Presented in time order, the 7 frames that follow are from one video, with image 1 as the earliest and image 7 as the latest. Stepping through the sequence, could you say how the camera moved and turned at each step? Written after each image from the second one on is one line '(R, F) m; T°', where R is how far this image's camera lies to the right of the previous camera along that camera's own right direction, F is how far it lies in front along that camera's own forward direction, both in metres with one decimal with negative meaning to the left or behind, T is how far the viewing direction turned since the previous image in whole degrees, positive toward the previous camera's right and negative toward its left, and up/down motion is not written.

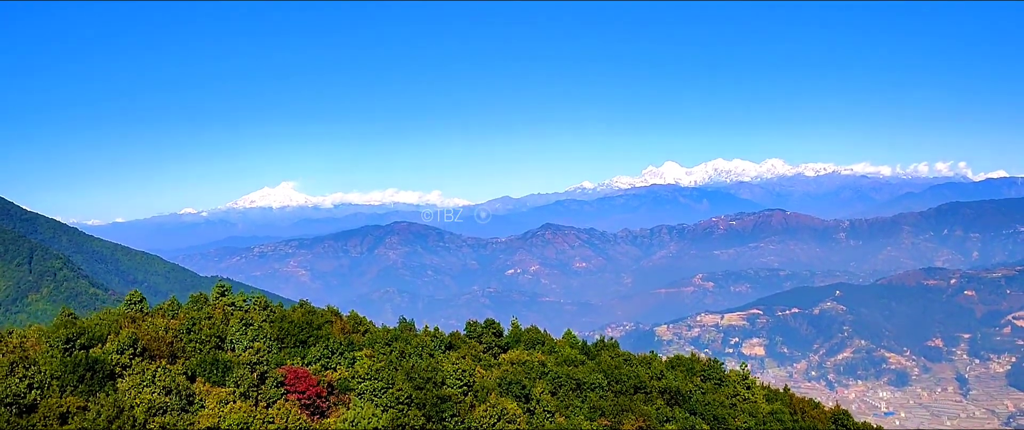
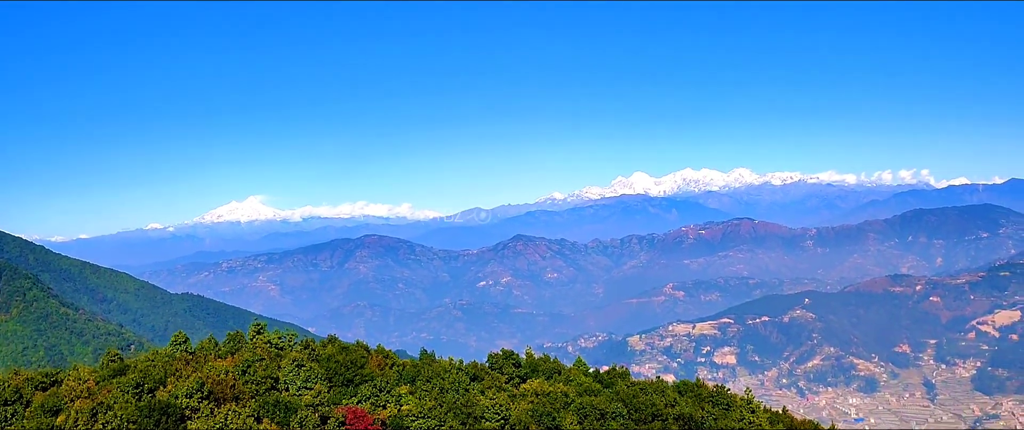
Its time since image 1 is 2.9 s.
(-2.5, -2.2) m; +1°
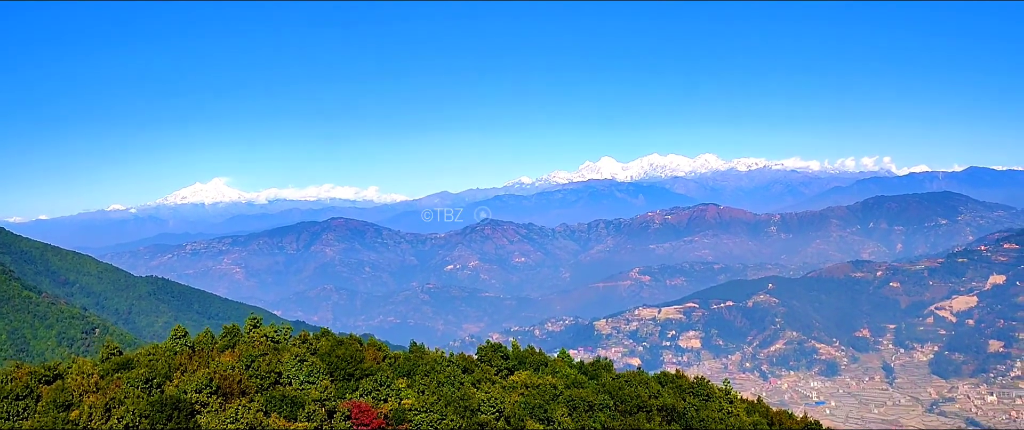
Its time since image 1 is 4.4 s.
(-1.1, -1.1) m; +2°
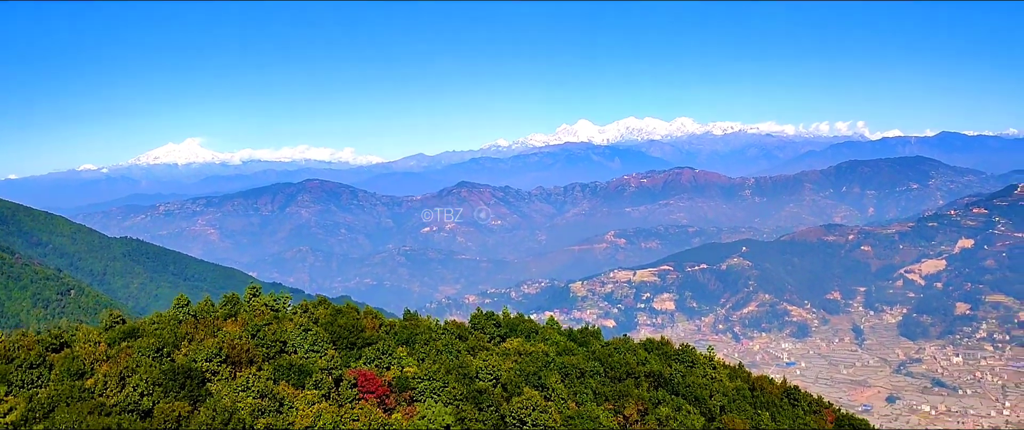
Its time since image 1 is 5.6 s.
(-0.9, -0.9) m; +2°
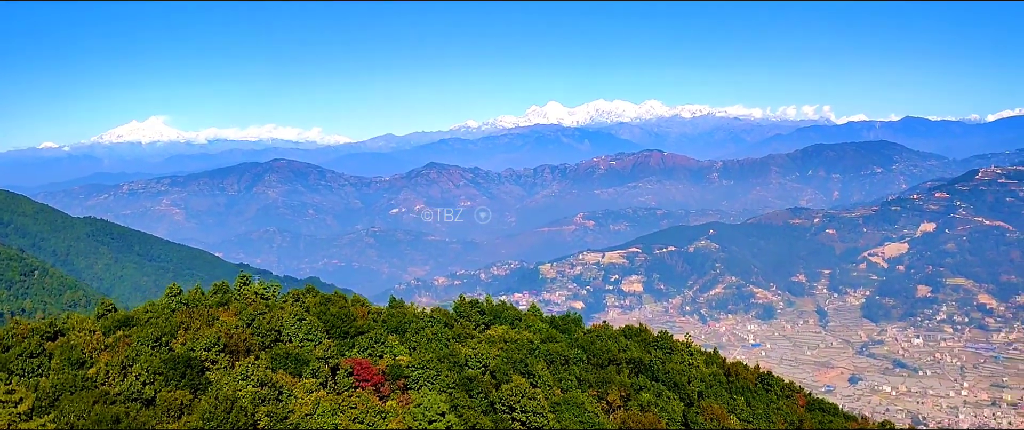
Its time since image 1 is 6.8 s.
(-0.8, -1.0) m; +2°
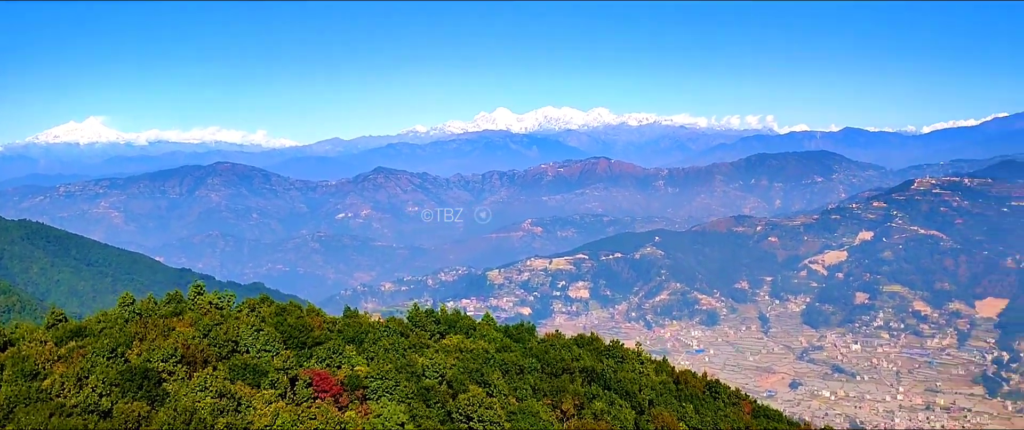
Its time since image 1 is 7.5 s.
(-0.3, -1.0) m; +4°
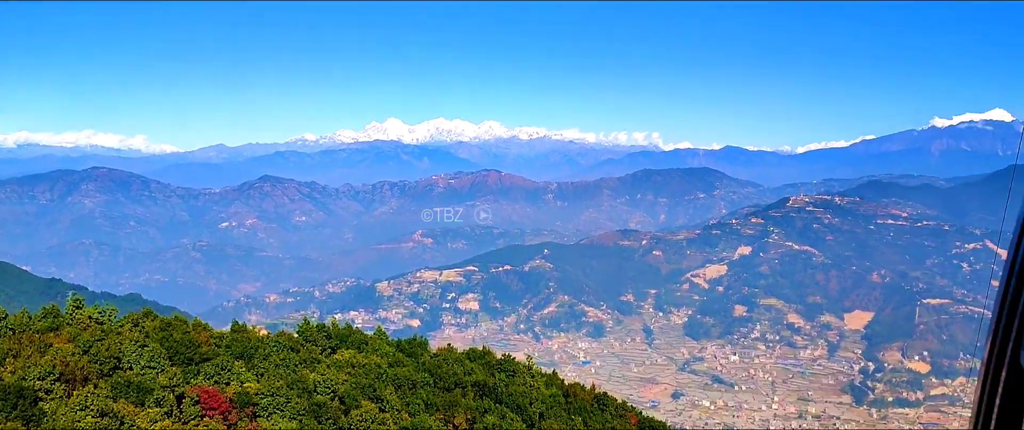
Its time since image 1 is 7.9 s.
(+0.1, -1.6) m; +8°
